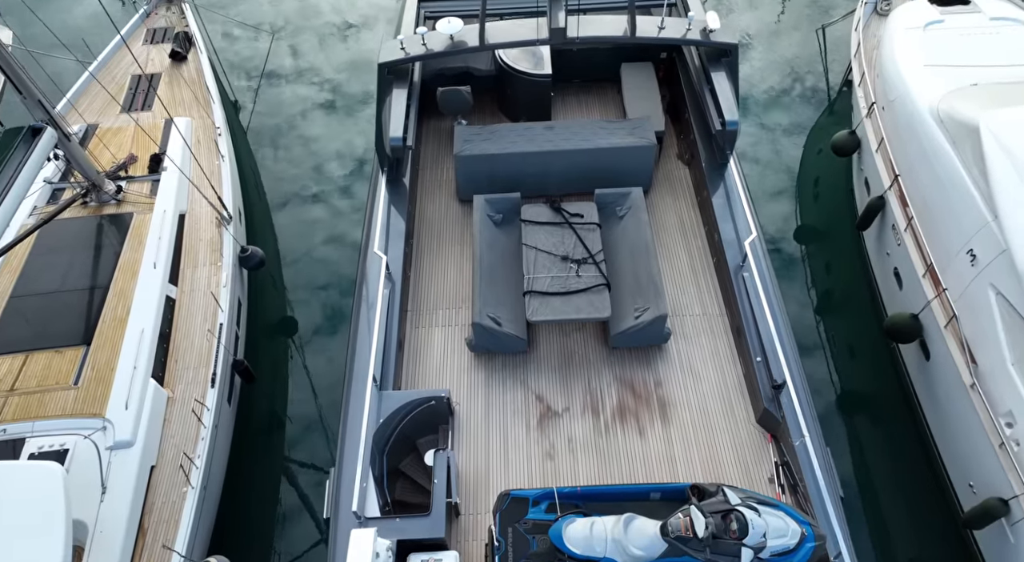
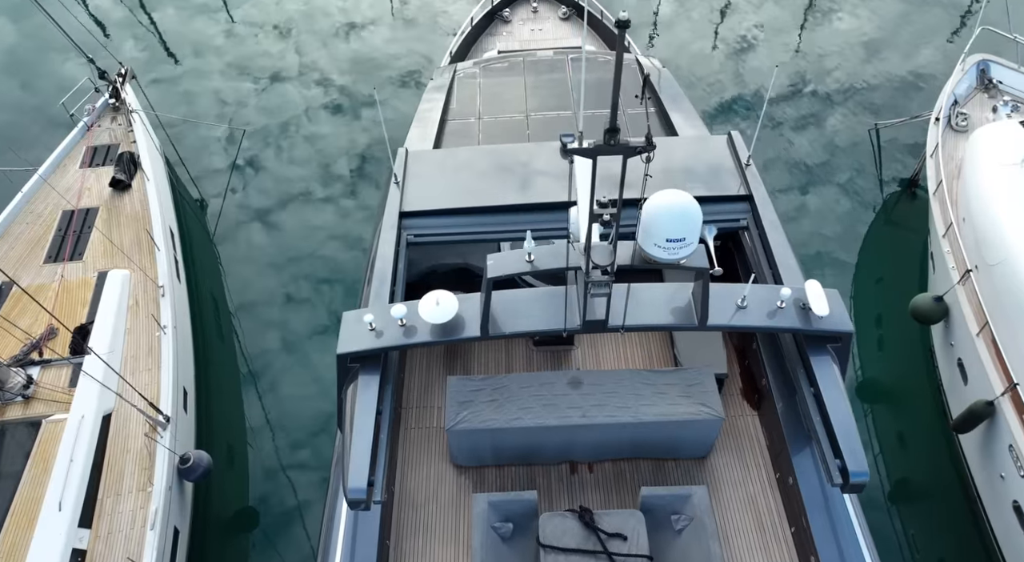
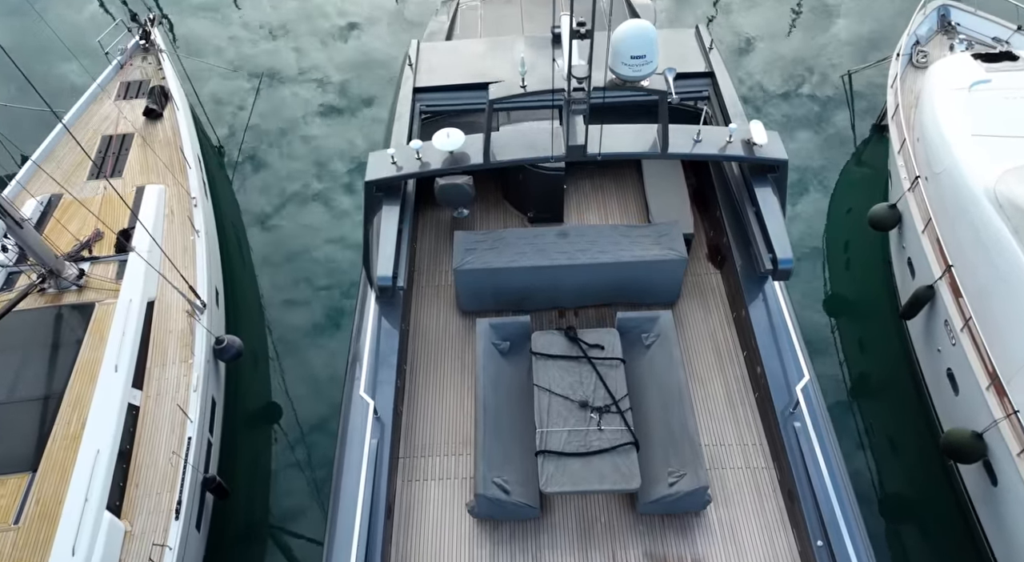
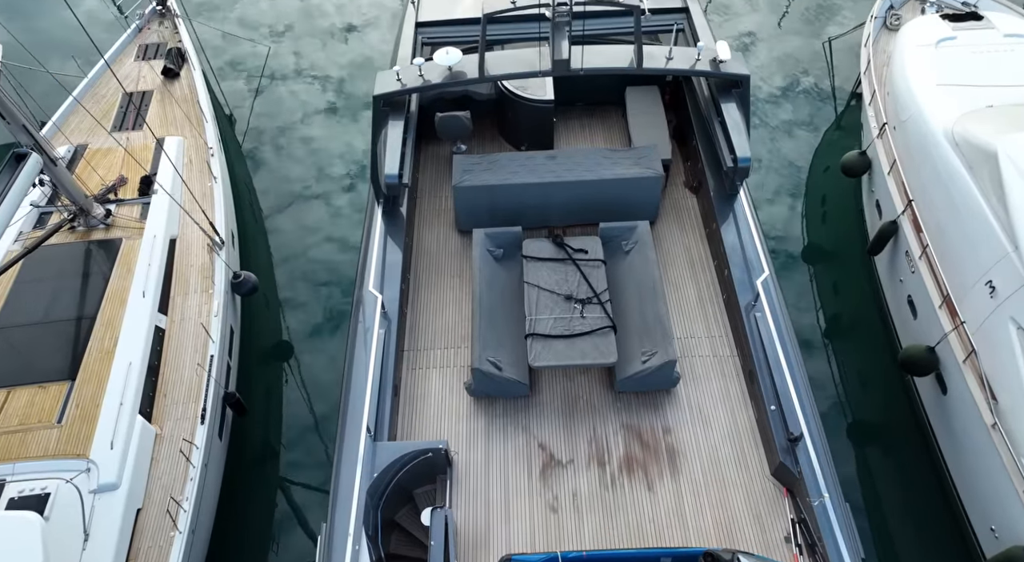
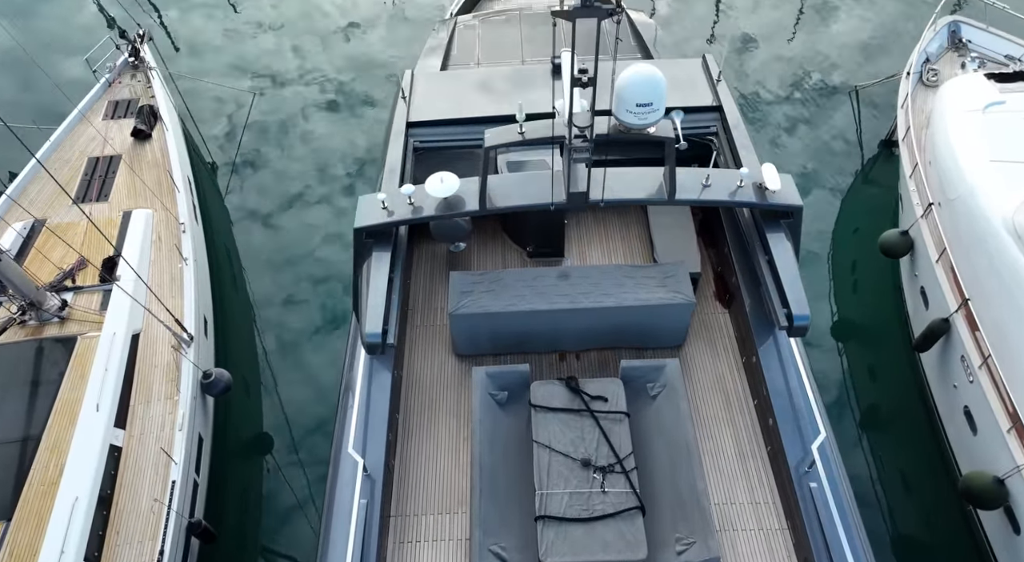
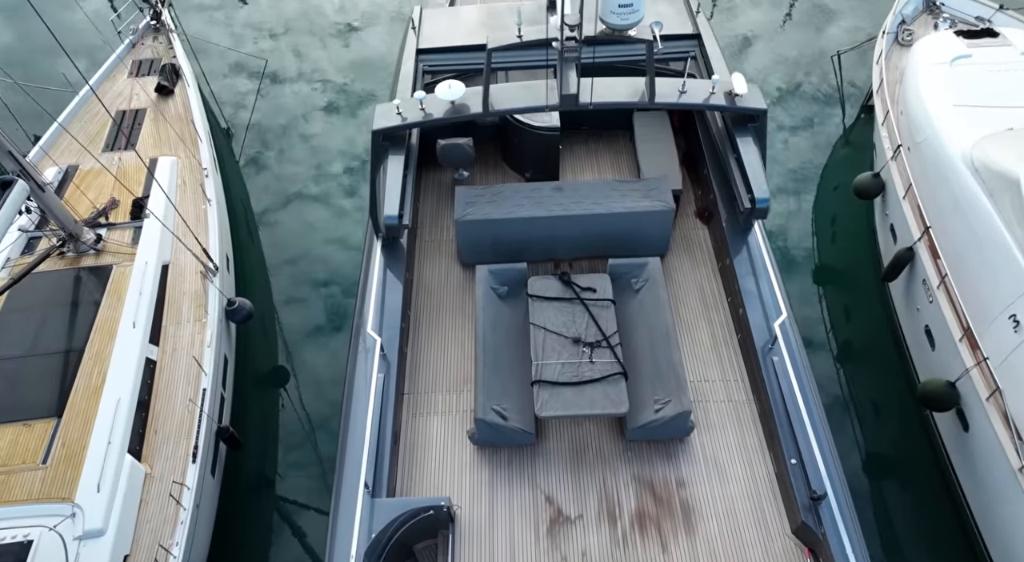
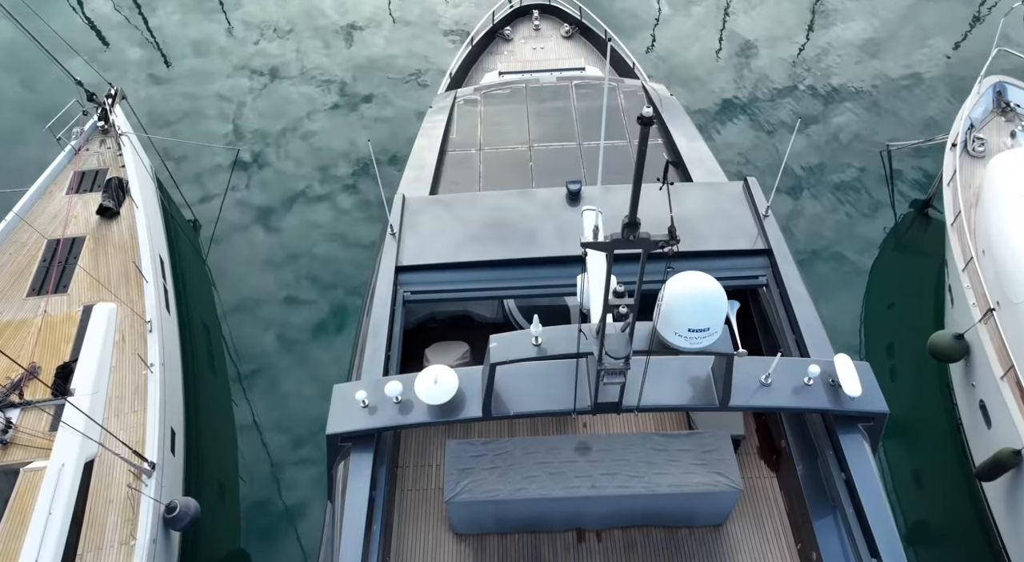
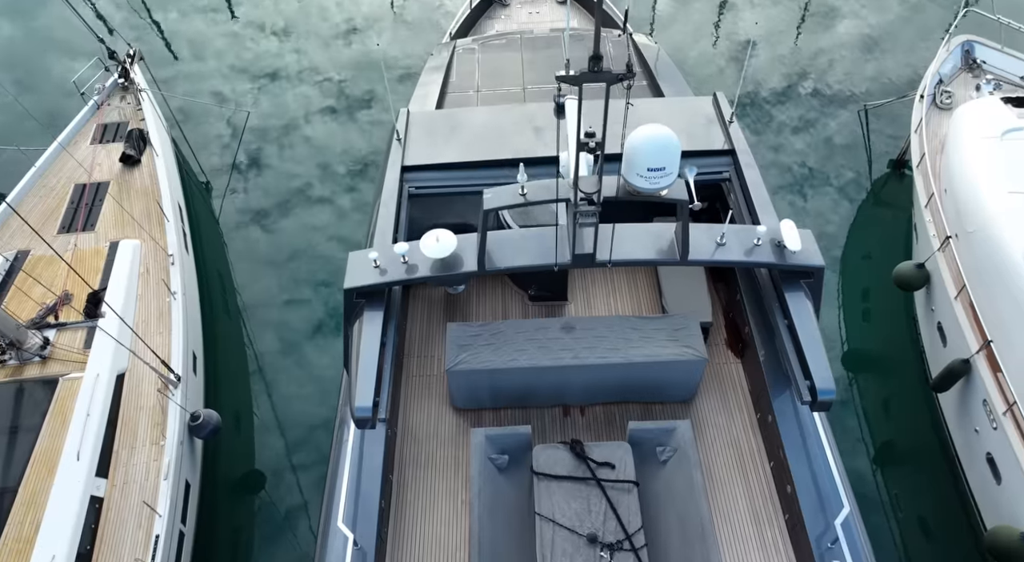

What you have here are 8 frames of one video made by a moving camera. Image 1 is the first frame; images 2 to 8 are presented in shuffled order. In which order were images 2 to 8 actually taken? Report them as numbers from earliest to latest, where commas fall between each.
4, 6, 3, 5, 8, 2, 7
